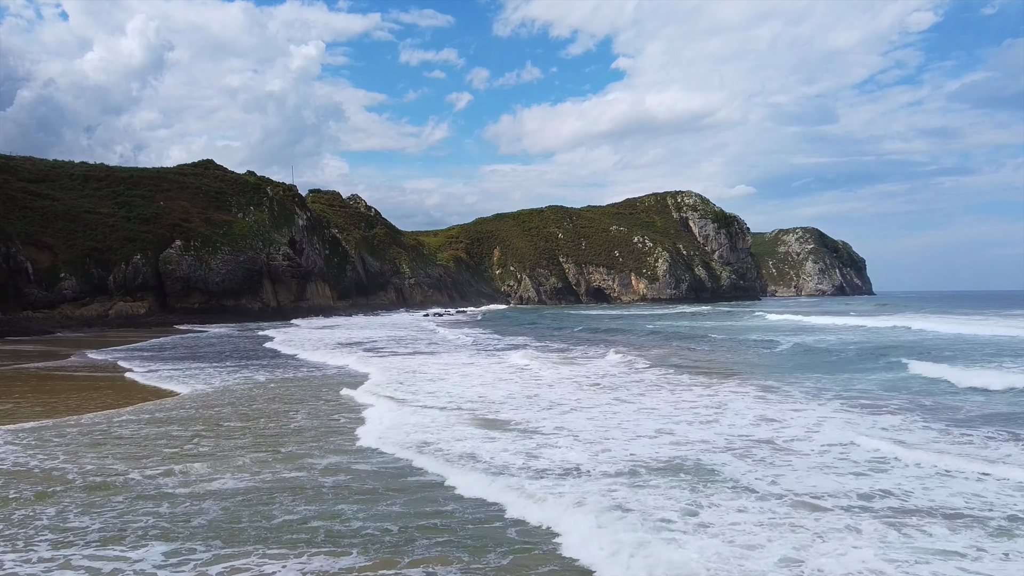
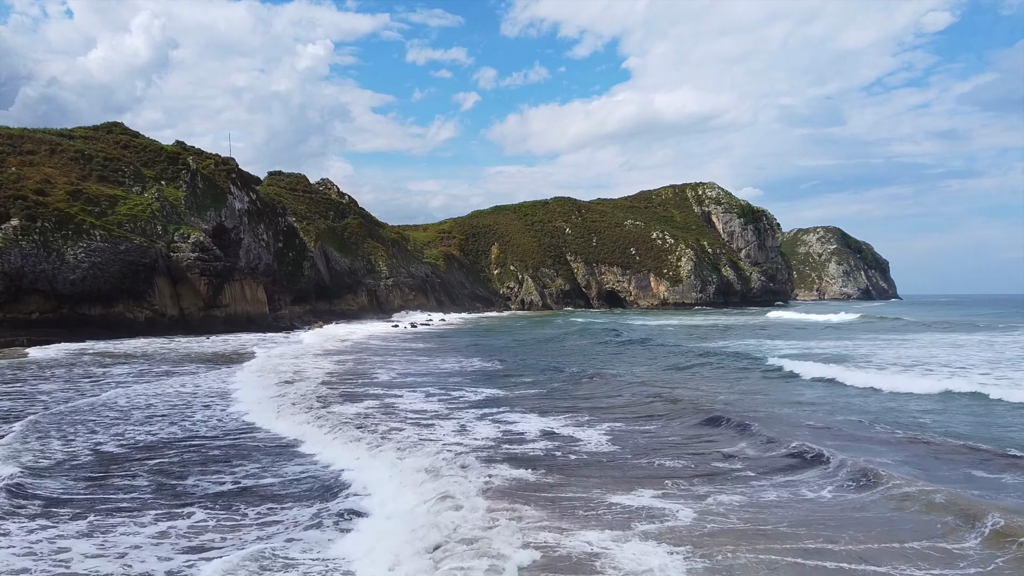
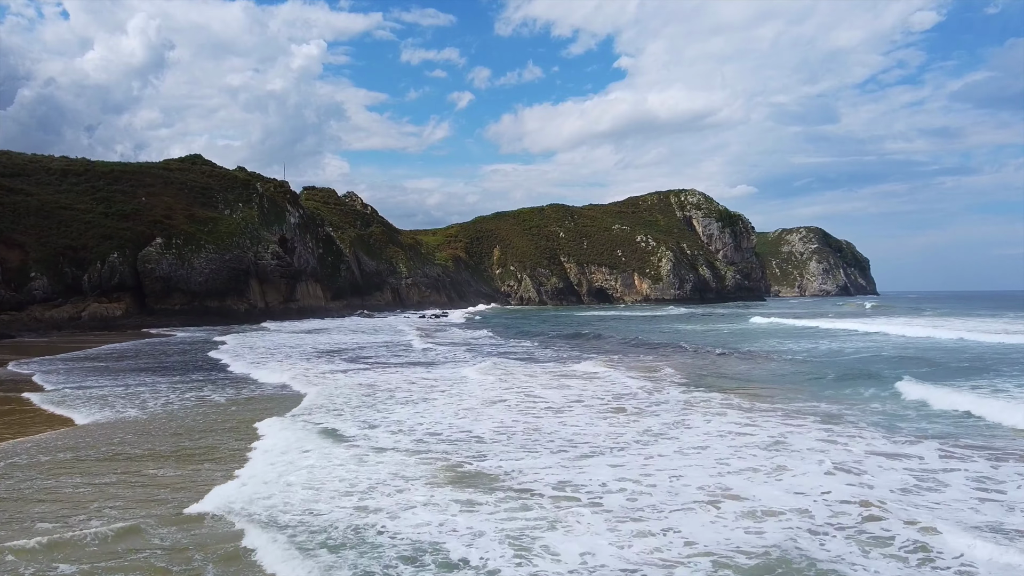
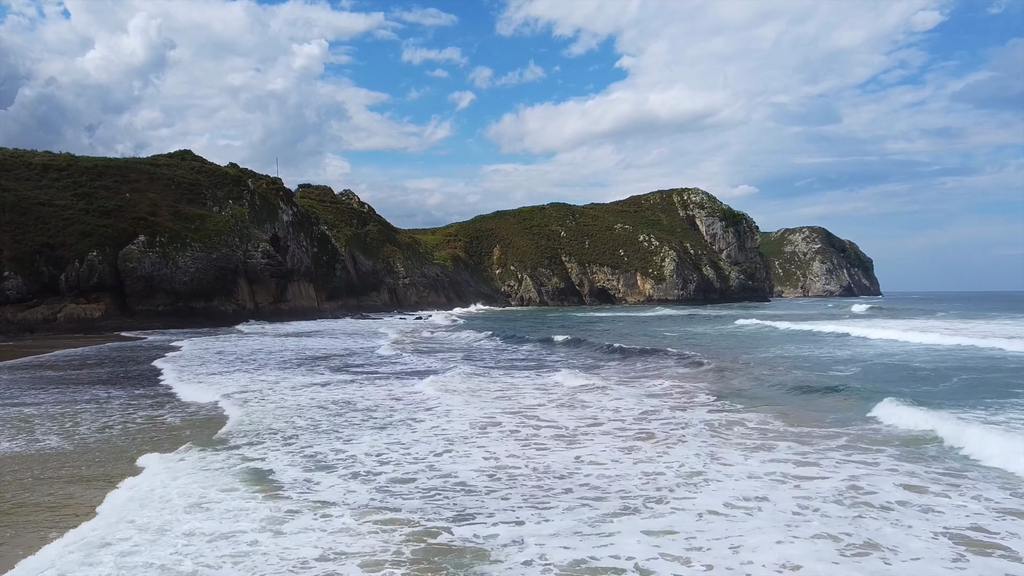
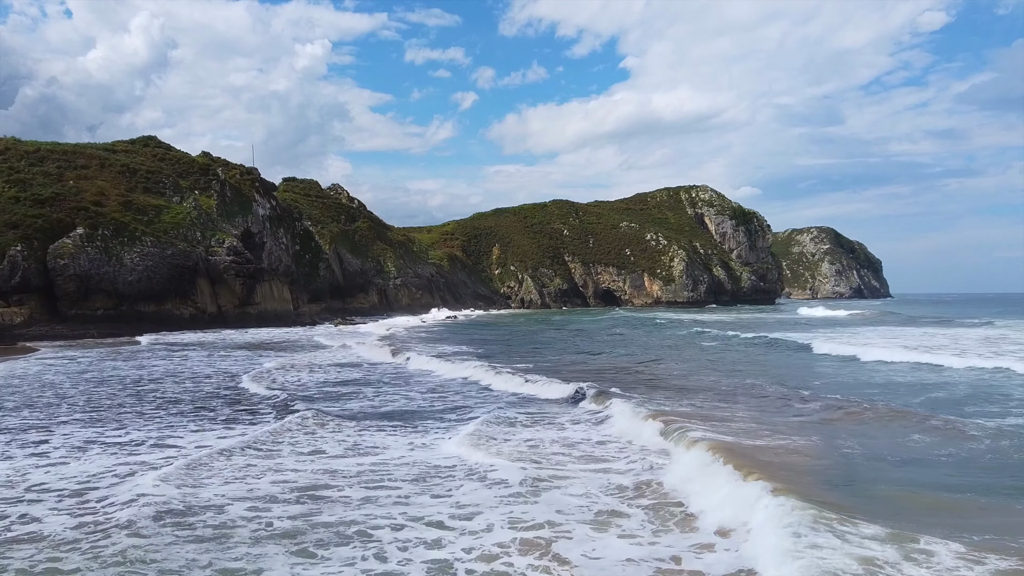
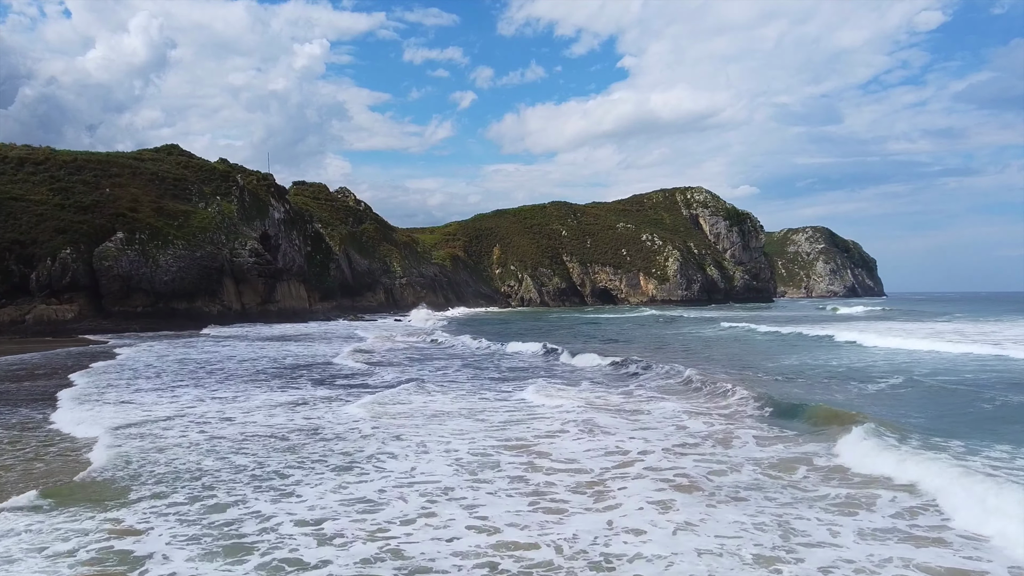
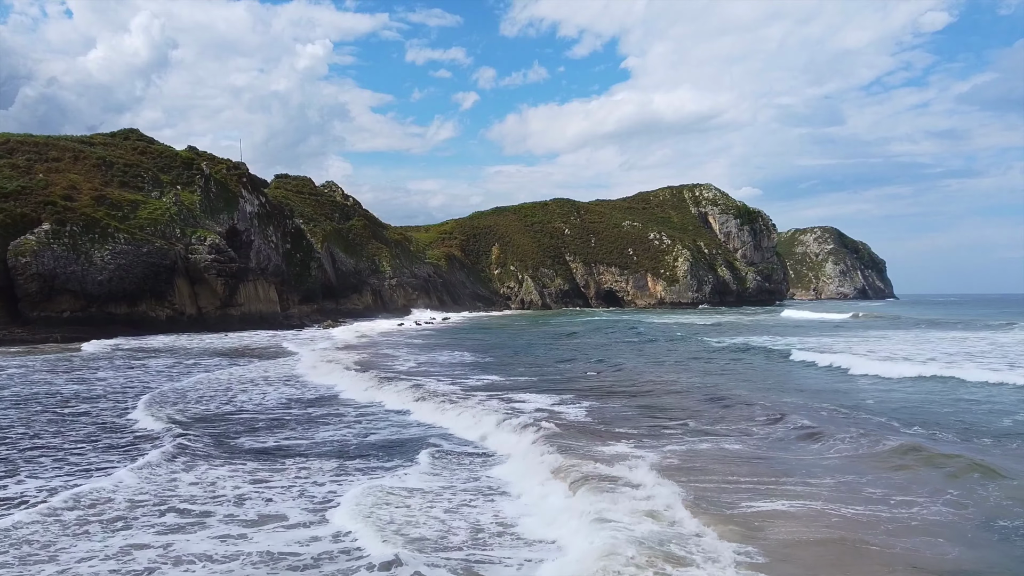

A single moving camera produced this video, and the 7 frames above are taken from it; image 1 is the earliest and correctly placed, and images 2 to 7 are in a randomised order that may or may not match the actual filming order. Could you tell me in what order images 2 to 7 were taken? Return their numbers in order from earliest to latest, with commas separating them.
3, 4, 6, 5, 7, 2
